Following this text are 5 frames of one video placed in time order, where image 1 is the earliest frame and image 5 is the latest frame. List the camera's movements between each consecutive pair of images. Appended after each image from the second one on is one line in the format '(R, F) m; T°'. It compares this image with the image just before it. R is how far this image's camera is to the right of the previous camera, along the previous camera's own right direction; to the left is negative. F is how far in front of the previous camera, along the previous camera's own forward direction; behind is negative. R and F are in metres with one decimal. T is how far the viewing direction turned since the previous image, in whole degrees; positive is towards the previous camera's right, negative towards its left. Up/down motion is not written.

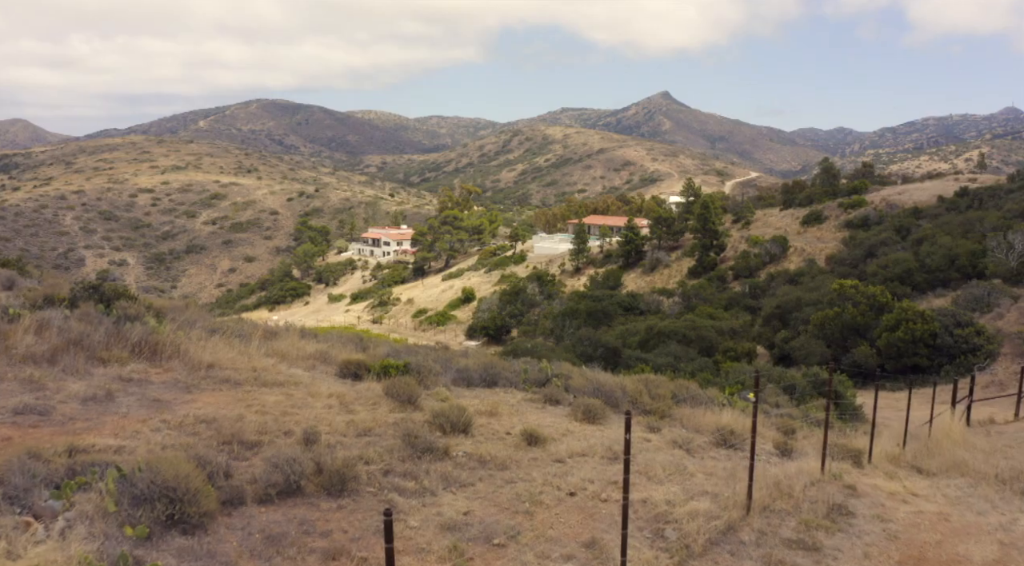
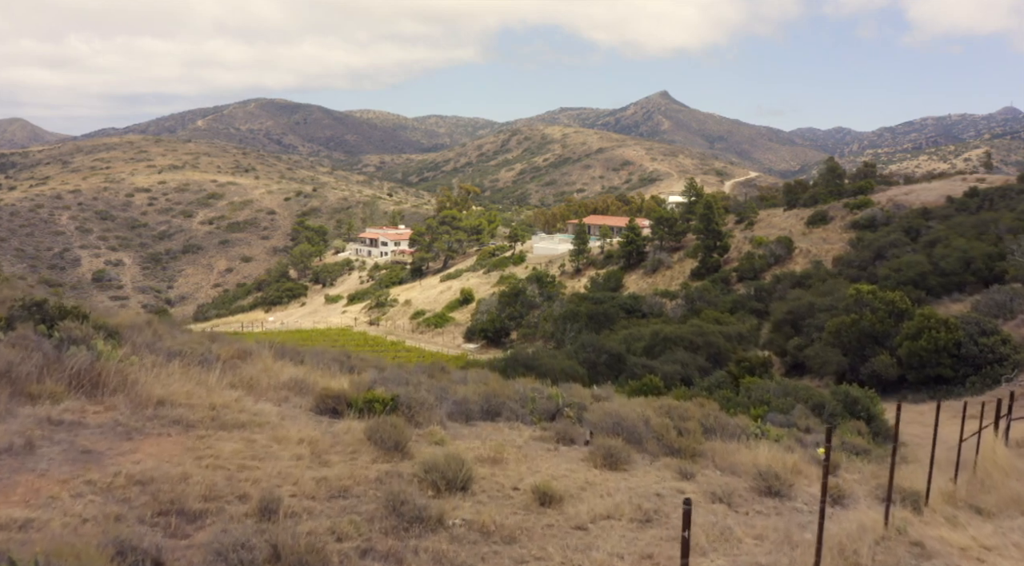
(-0.1, +1.4) m; 0°
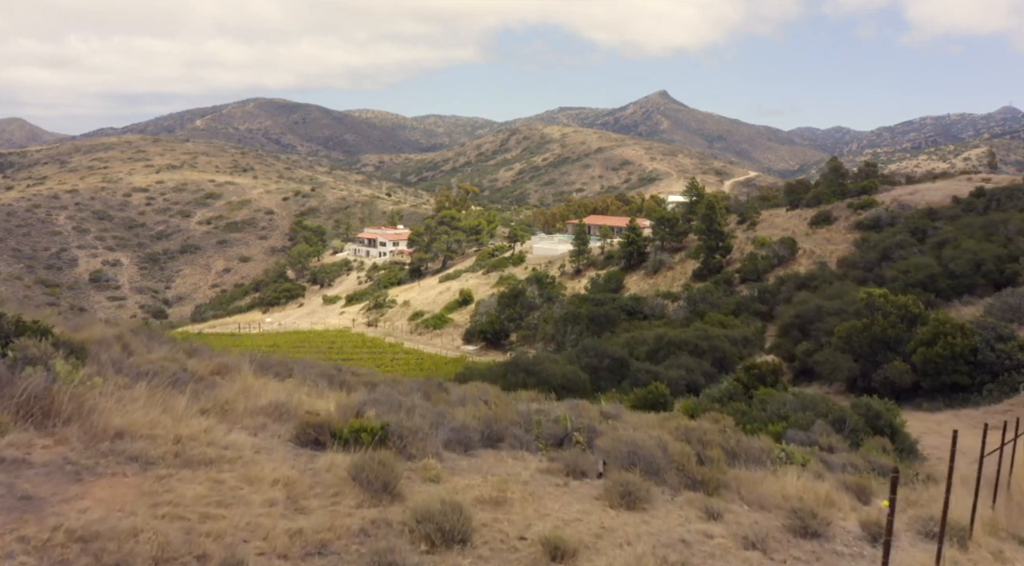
(0.0, +0.8) m; 0°
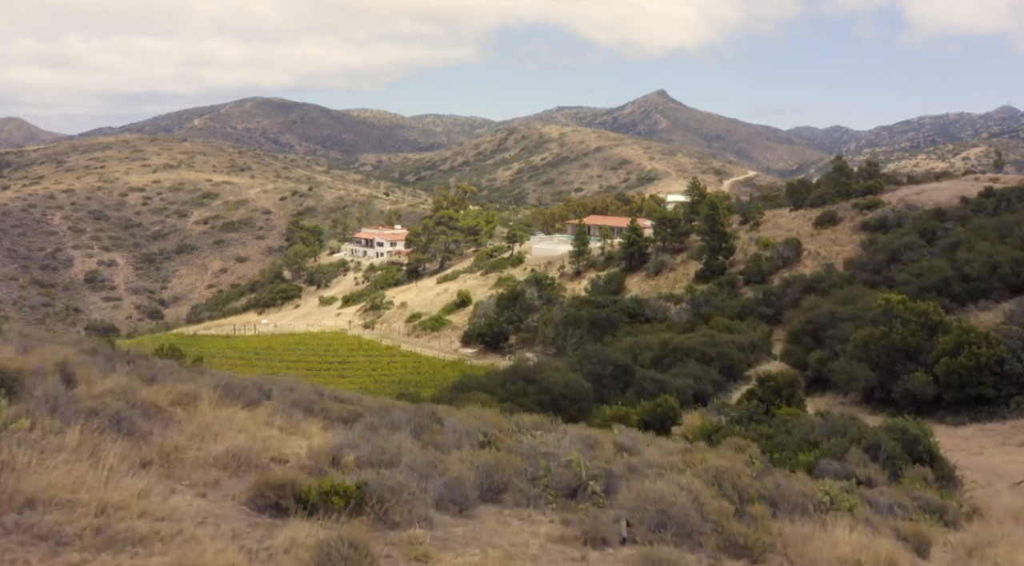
(0.0, +1.3) m; 0°
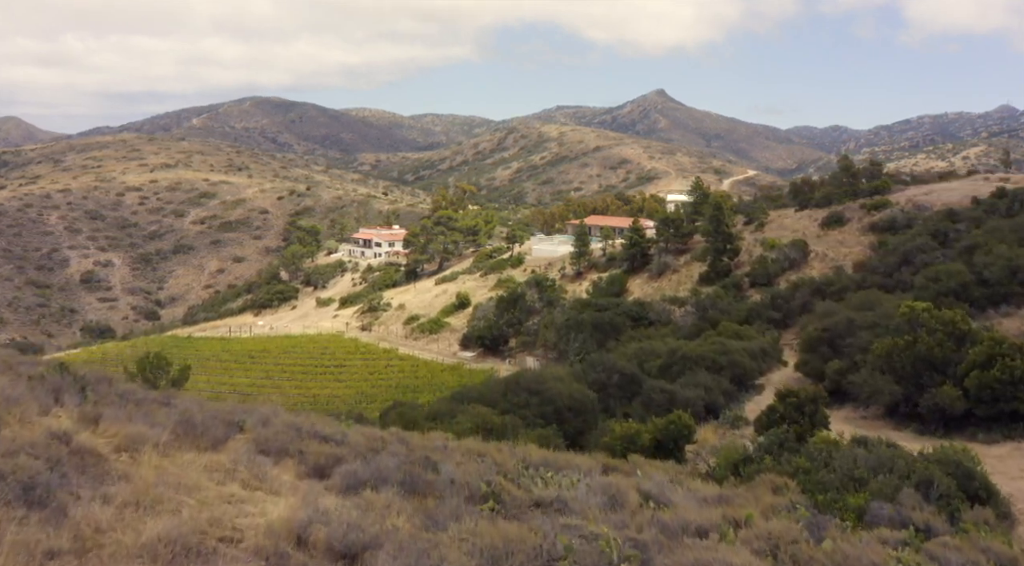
(-0.1, +1.4) m; 0°
